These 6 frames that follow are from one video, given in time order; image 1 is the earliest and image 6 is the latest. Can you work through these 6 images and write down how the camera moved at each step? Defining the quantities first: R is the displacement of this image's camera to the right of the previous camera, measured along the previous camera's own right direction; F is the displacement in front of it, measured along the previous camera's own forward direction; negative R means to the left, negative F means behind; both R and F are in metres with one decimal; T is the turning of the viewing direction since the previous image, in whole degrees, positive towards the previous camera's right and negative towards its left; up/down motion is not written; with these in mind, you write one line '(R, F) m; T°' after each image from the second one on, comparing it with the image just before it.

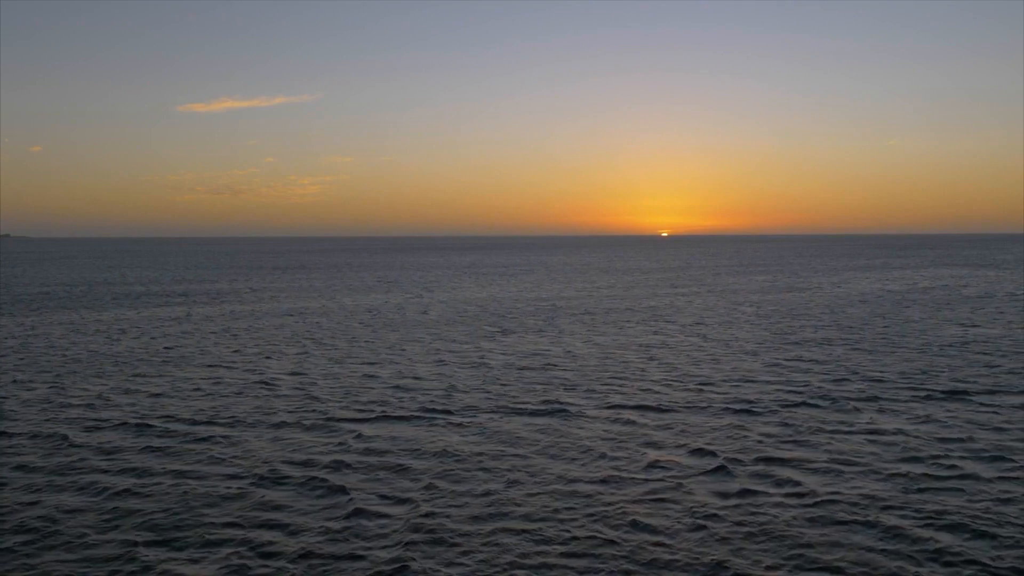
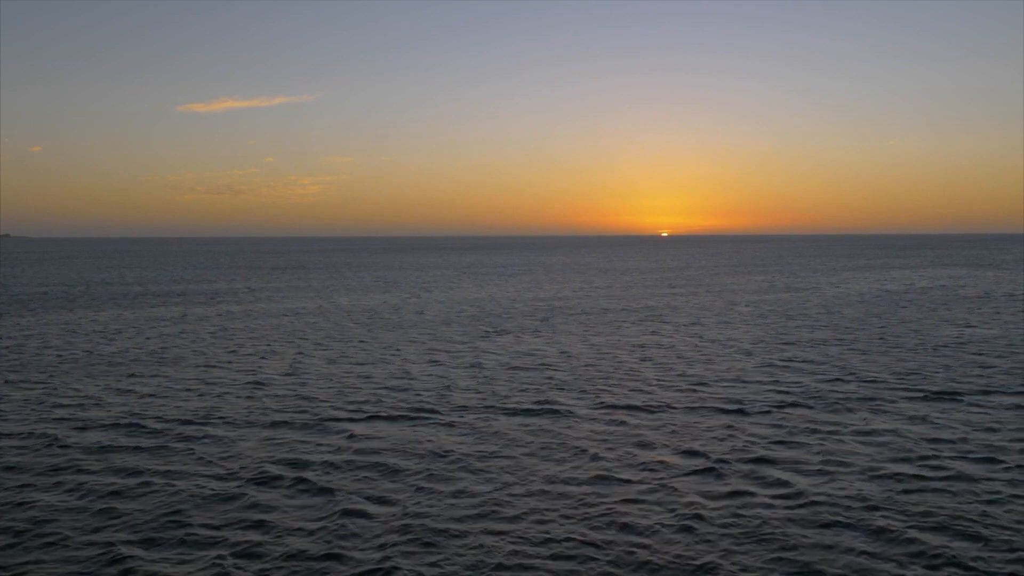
(-5.8, -3.2) m; 0°
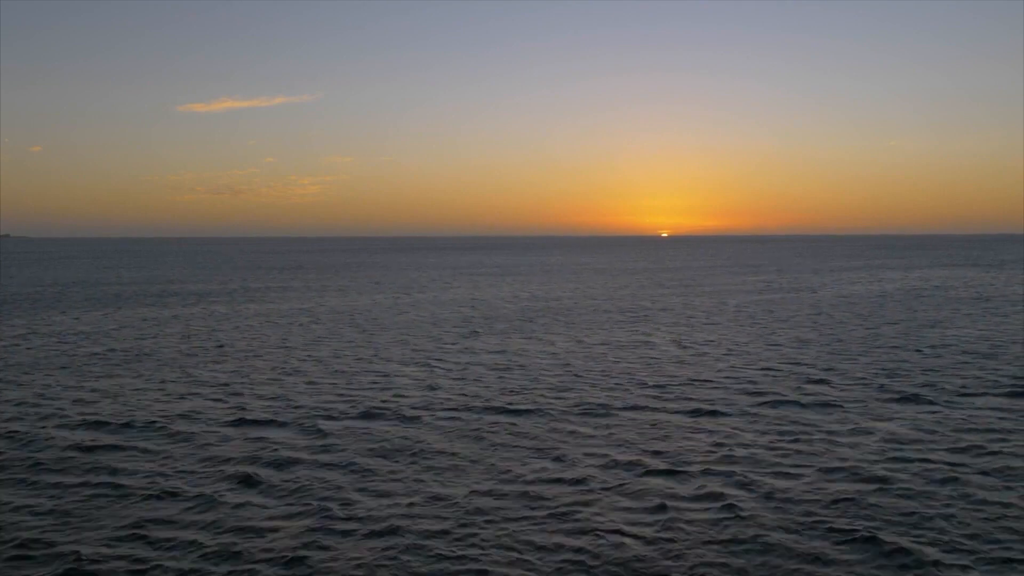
(+1.4, +0.4) m; 0°
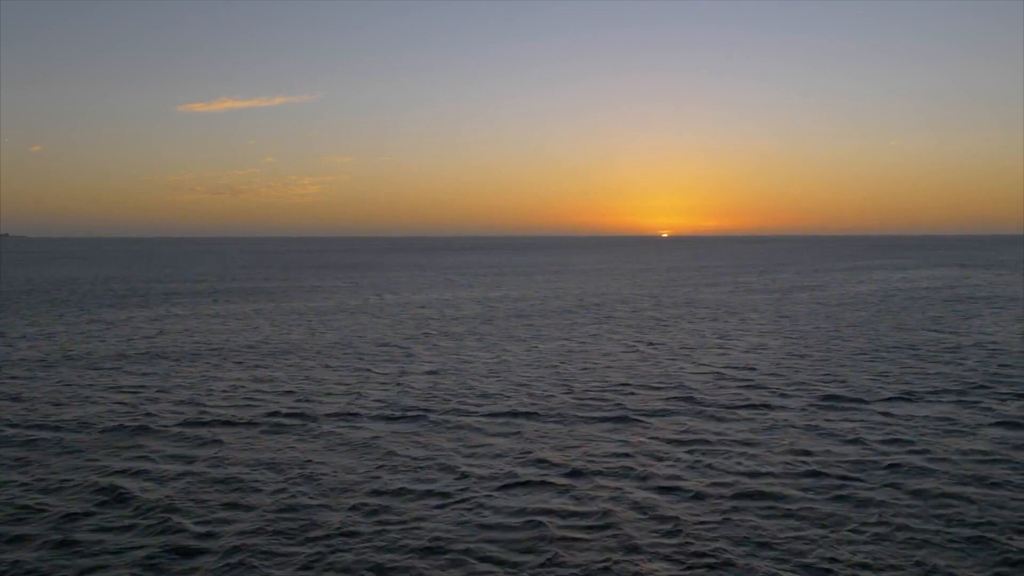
(+2.1, +0.8) m; 0°
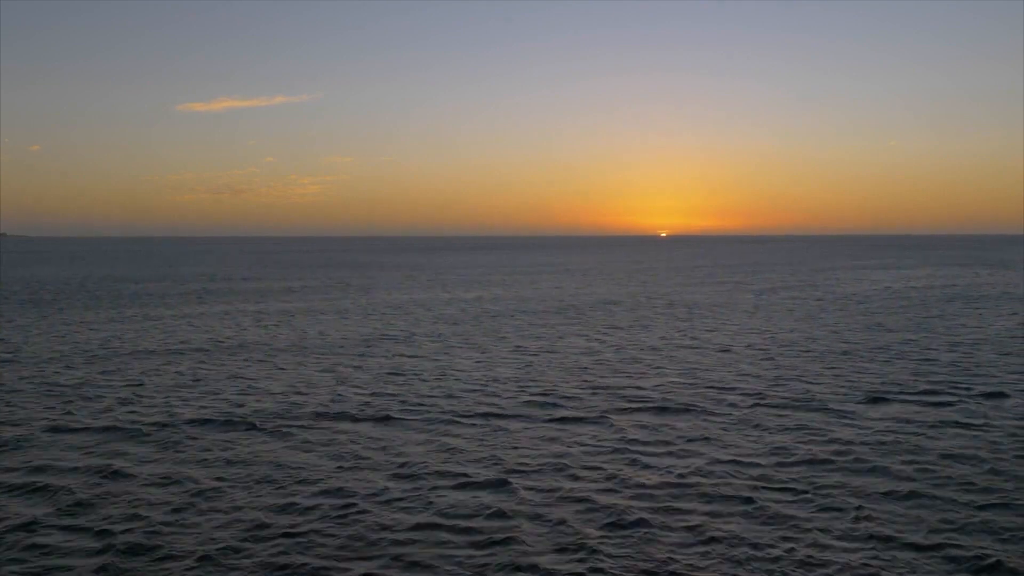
(+1.0, +0.4) m; 0°
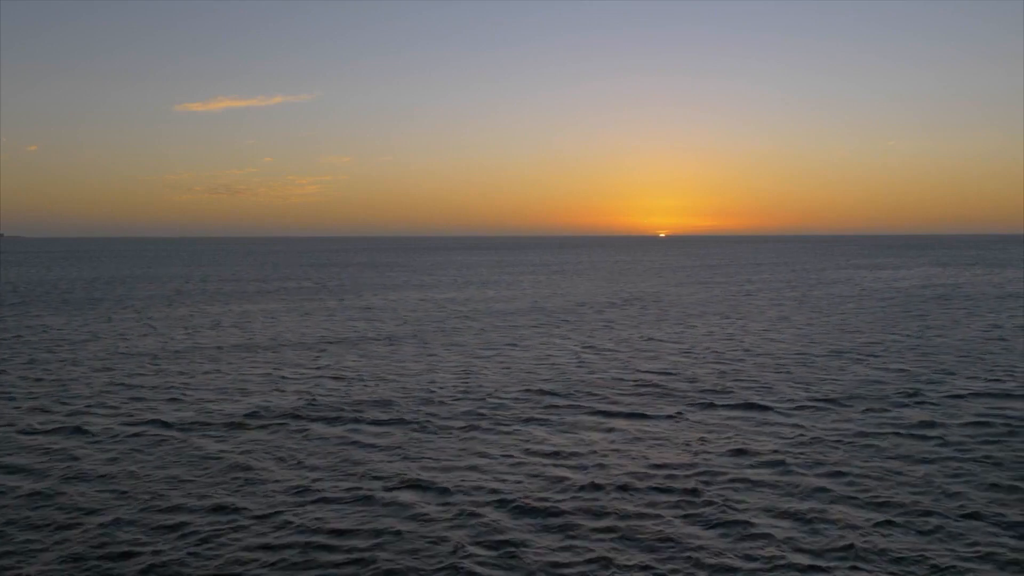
(+1.0, +0.2) m; 0°
